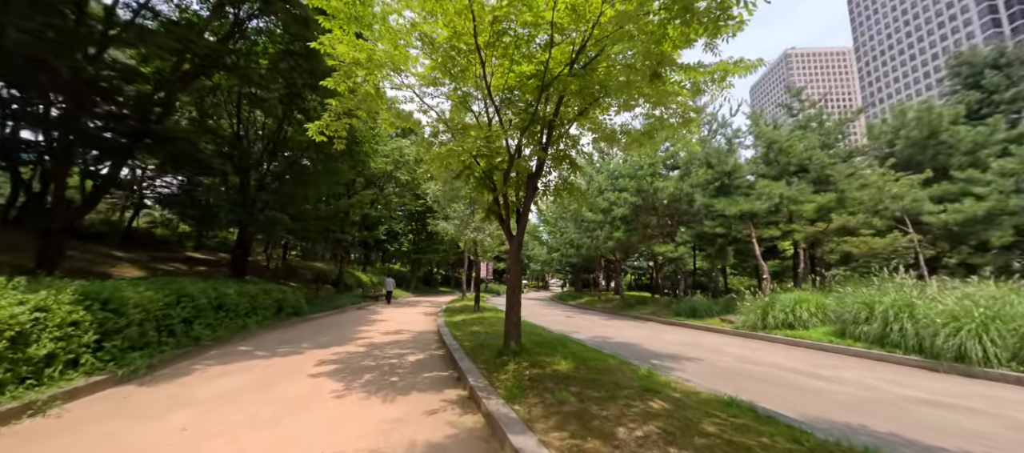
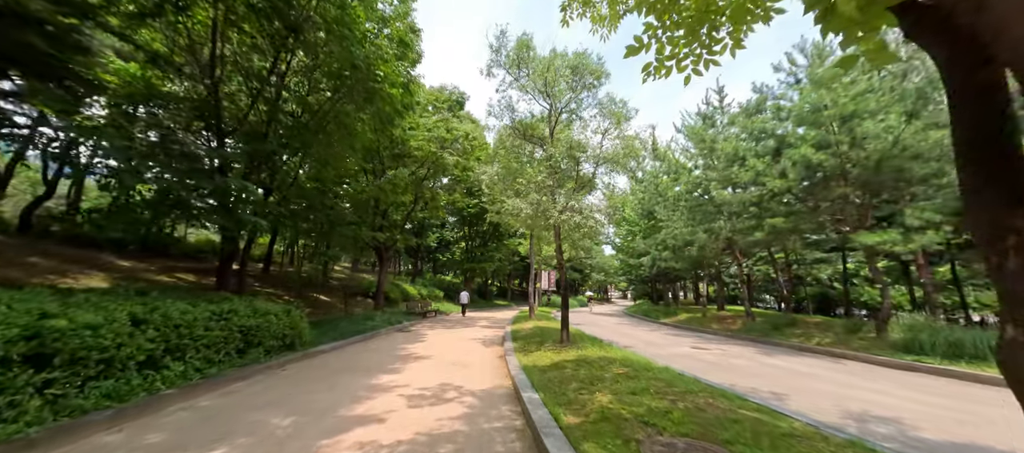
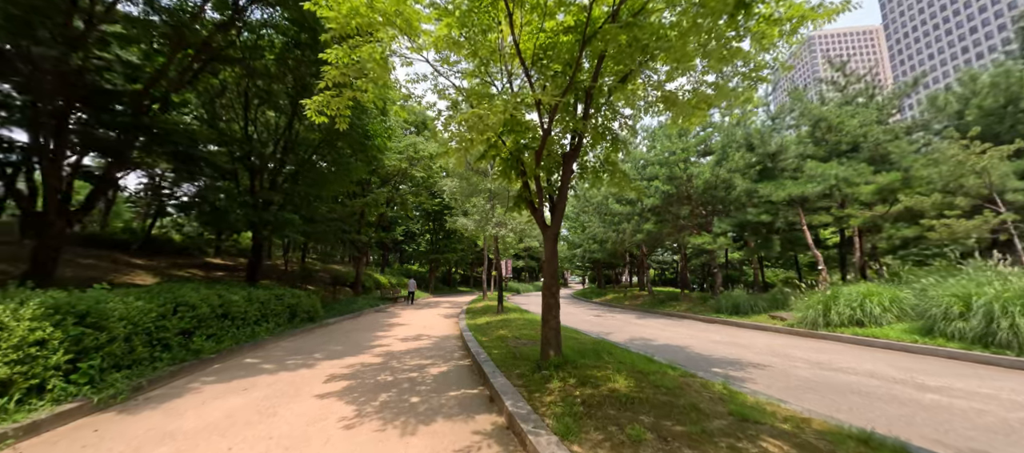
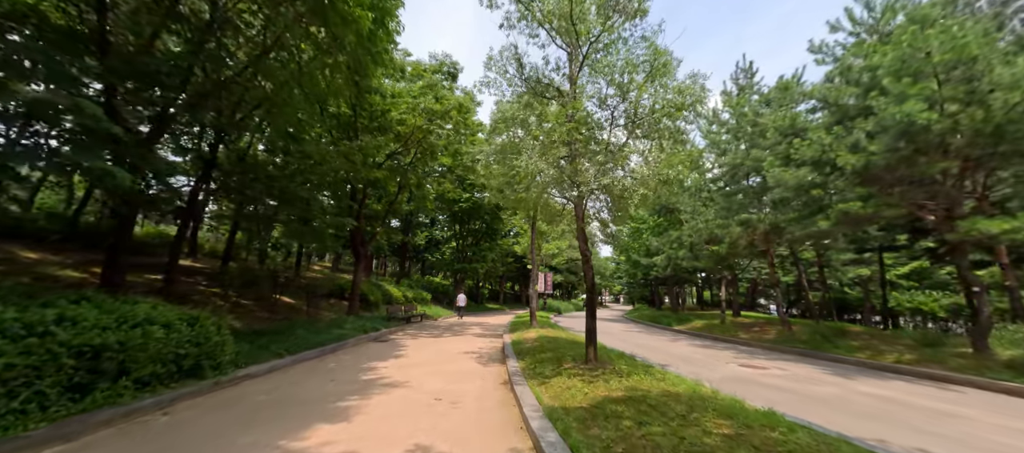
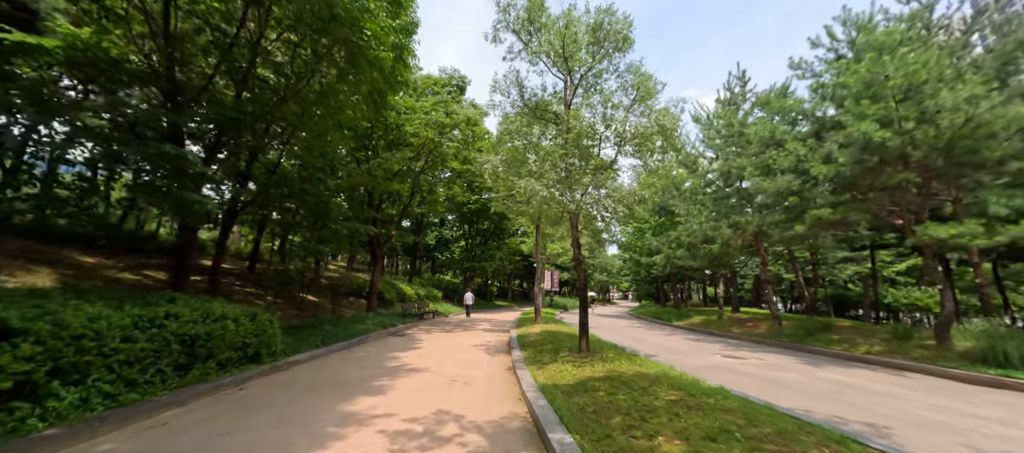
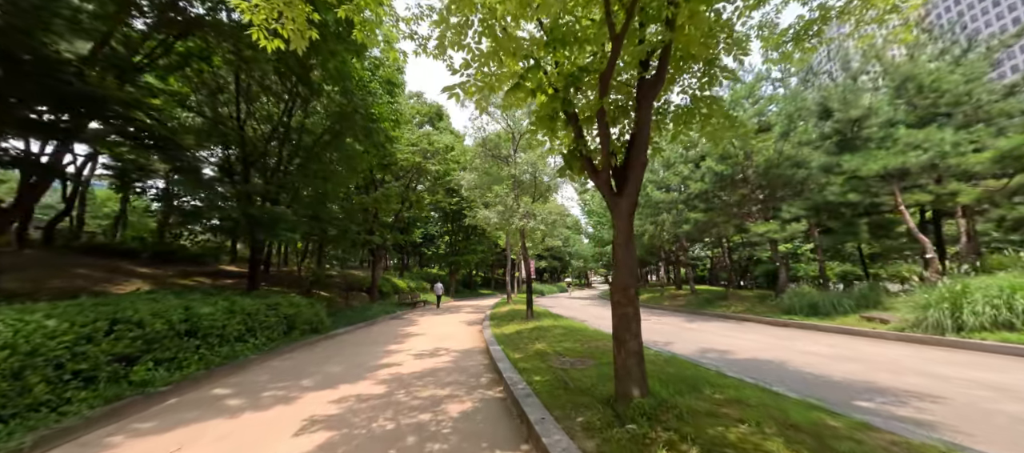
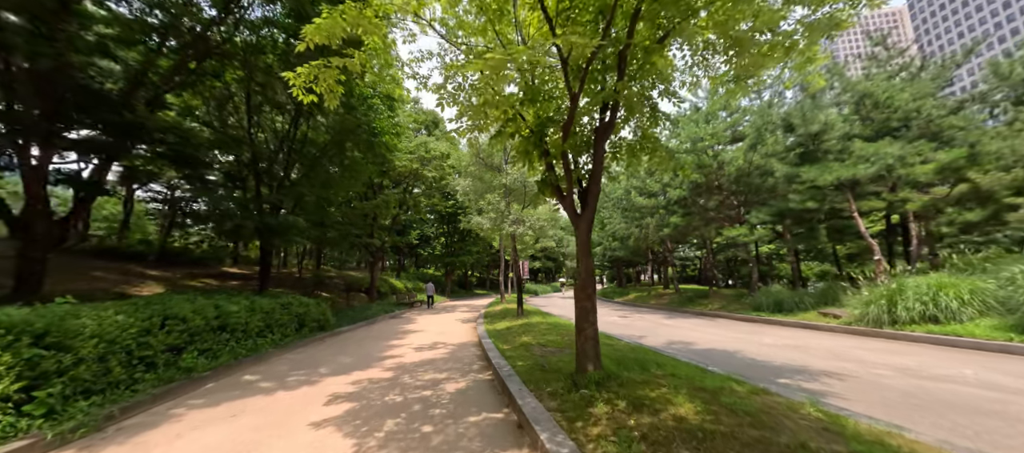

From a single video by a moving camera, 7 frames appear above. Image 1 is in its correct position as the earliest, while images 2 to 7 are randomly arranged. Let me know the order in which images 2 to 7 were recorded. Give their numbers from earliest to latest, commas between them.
3, 7, 6, 2, 5, 4
